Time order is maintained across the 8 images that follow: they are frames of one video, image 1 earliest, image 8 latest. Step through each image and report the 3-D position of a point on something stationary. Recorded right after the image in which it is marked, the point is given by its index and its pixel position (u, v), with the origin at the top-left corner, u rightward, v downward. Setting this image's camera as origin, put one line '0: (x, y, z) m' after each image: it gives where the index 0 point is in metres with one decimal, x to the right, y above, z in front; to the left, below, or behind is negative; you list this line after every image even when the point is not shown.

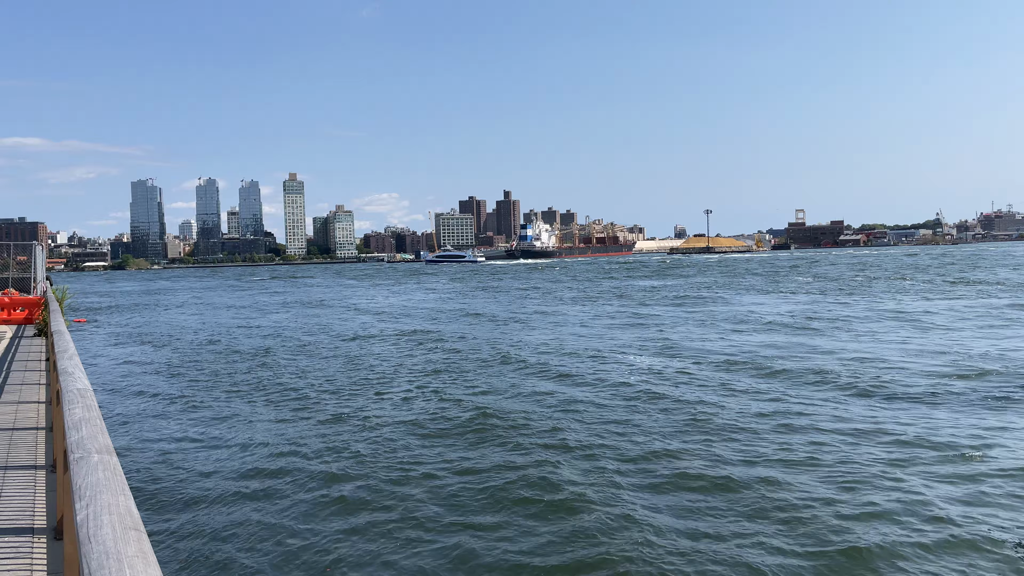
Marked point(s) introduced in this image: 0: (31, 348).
0: (-10.1, -1.2, +13.2) m
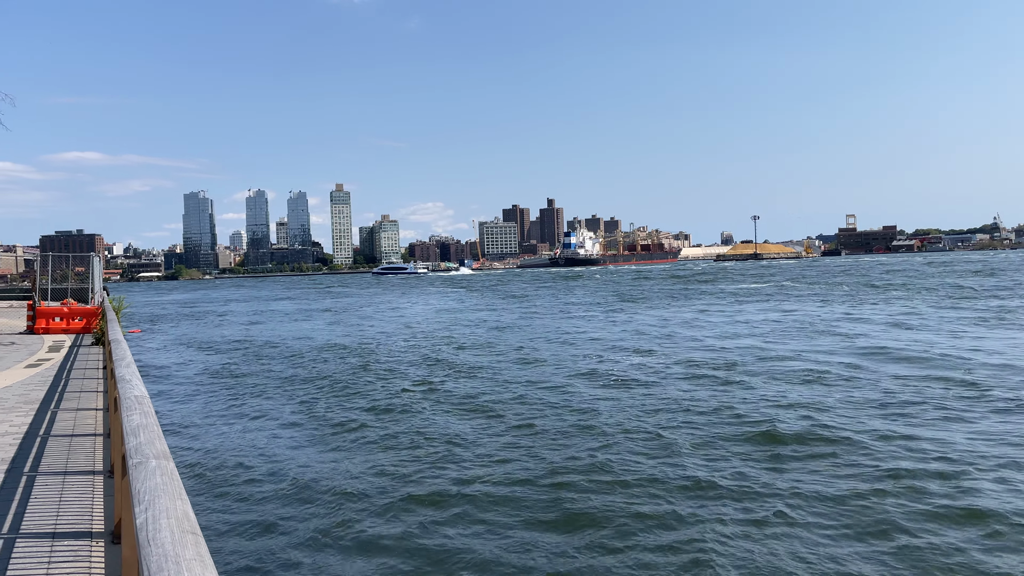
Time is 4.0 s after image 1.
0: (-9.1, -1.4, +13.6) m
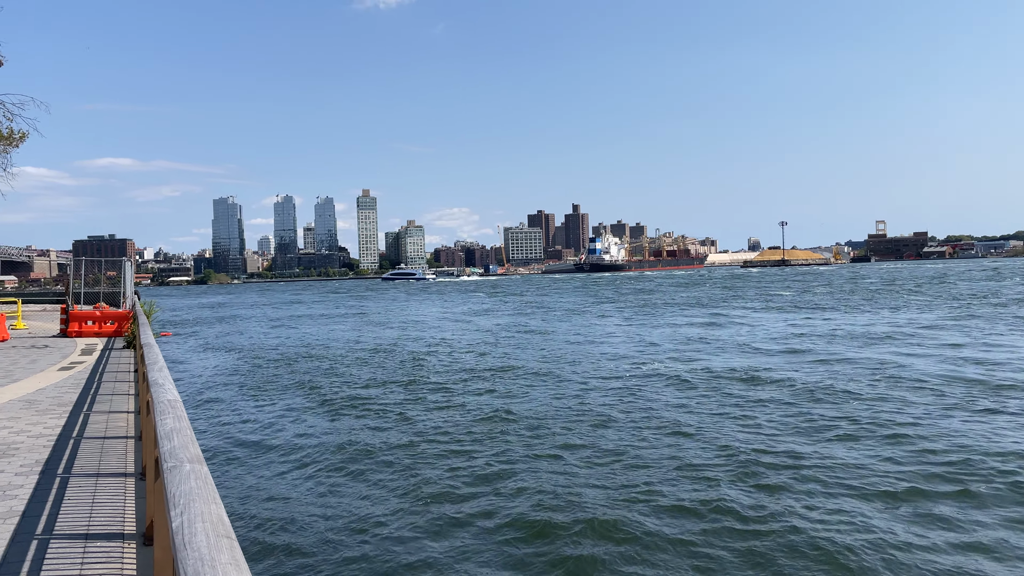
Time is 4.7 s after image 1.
0: (-8.6, -1.5, +13.8) m
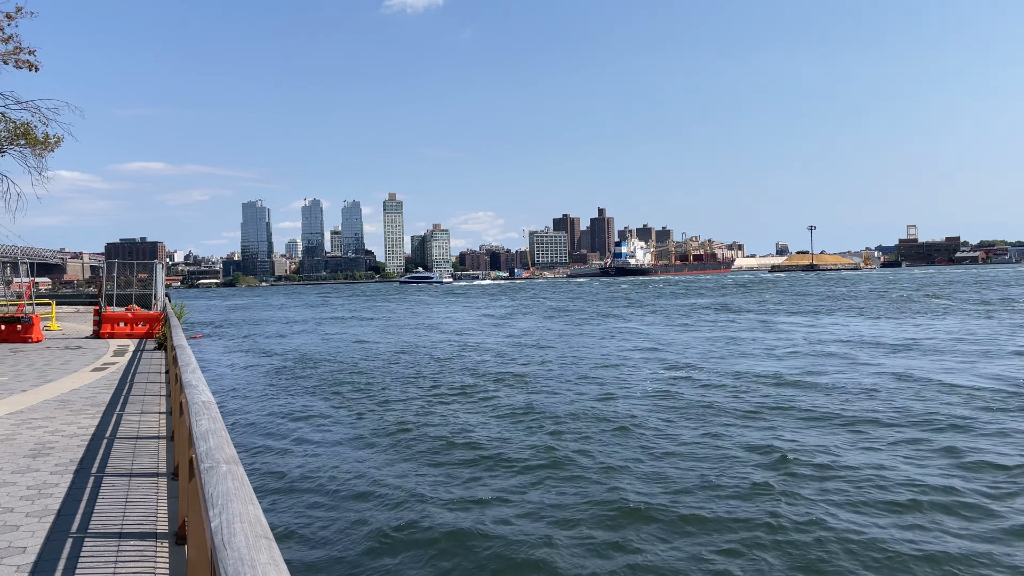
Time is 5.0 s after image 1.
0: (-8.0, -1.6, +14.0) m
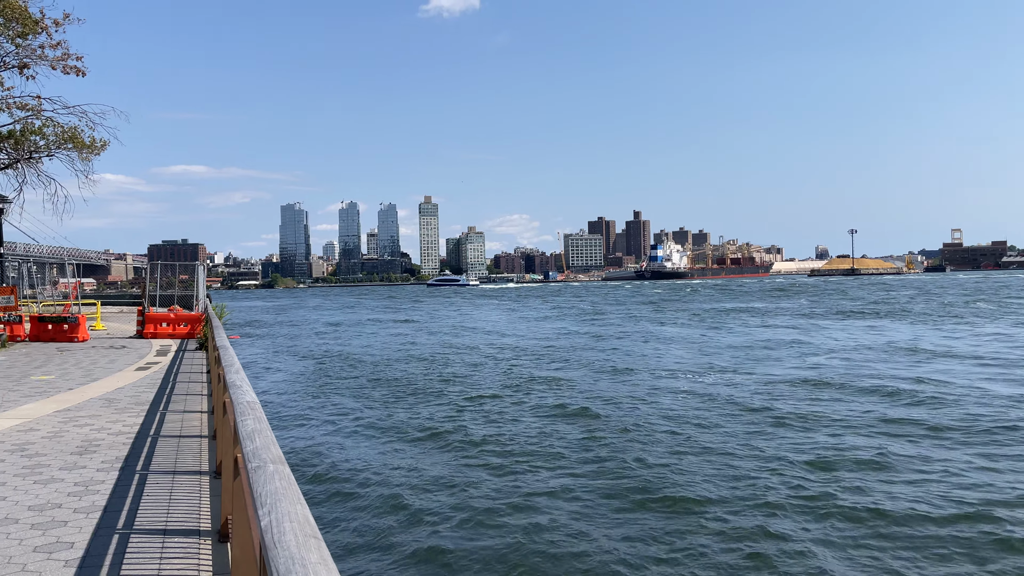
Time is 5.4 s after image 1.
0: (-7.2, -1.6, +14.2) m
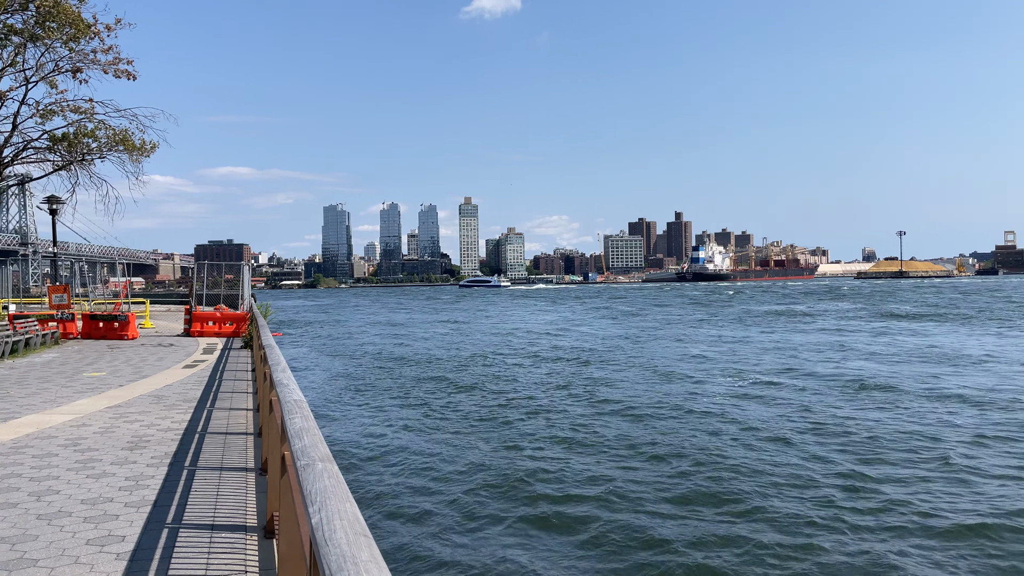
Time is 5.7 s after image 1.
0: (-6.3, -1.6, +14.5) m
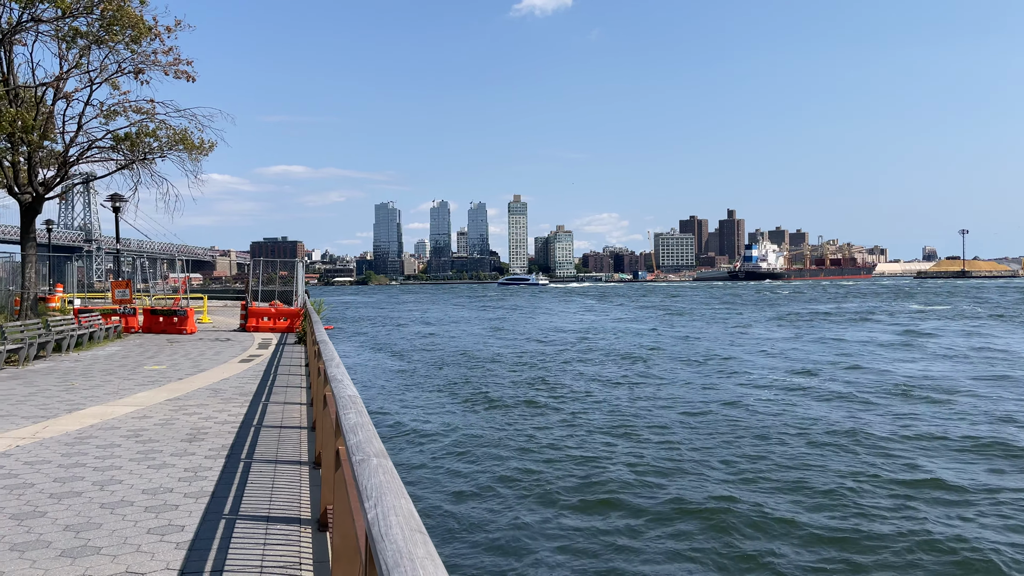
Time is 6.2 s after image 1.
0: (-5.1, -1.5, +14.7) m
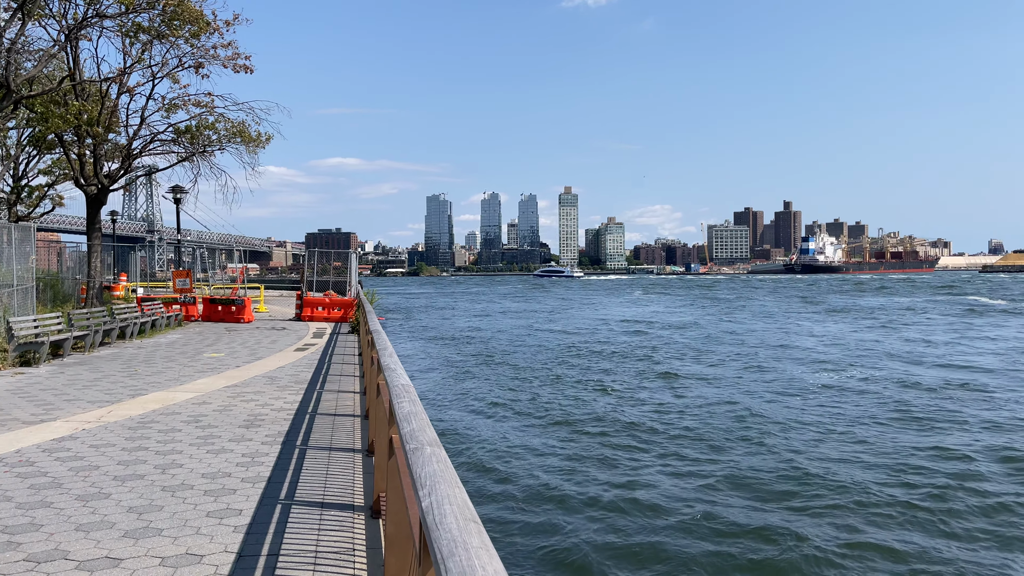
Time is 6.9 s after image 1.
0: (-4.0, -1.3, +14.9) m
